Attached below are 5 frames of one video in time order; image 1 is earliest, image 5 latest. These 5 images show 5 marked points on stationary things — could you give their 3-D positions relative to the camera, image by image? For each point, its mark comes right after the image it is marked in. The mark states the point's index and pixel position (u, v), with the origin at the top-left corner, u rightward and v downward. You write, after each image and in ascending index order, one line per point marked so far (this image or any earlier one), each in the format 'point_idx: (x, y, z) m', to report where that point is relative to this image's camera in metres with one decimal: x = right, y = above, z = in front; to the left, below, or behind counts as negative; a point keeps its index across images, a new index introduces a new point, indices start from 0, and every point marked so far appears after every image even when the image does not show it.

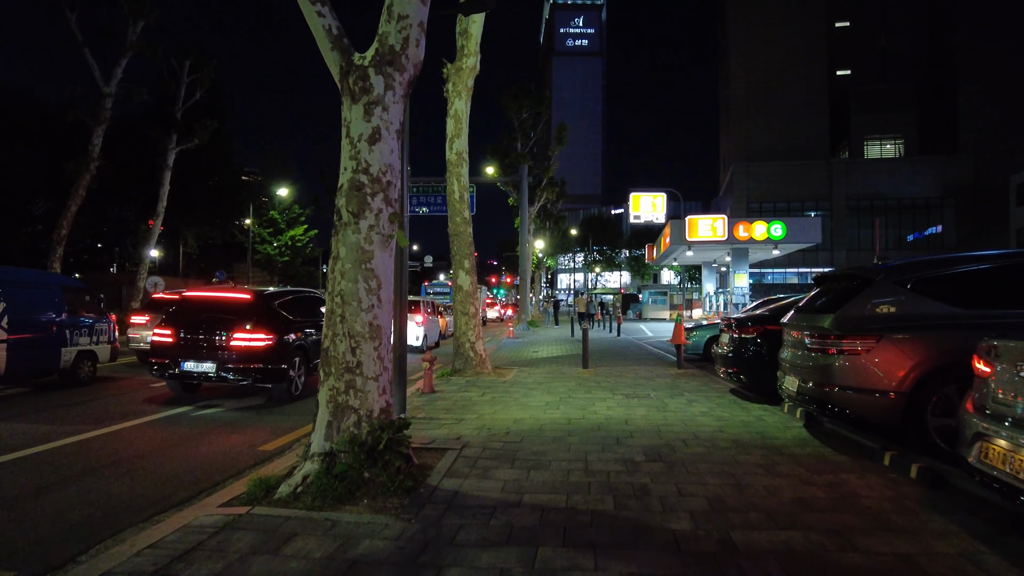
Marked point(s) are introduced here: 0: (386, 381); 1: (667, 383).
0: (-1.0, -0.8, +5.4) m
1: (+2.7, -1.6, +11.4) m
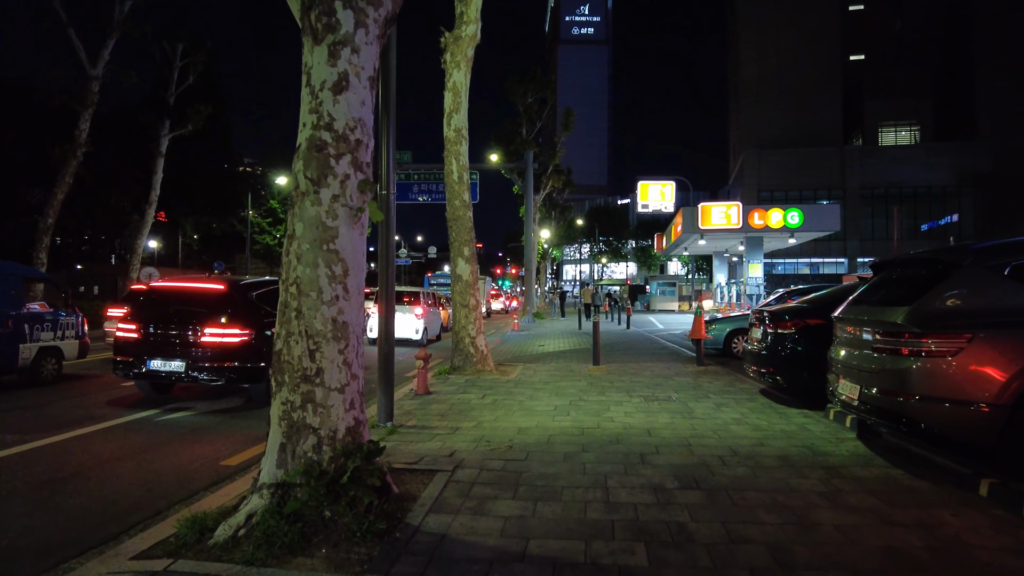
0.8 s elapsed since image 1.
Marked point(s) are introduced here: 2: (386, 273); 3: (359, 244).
0: (-1.0, -0.7, +4.3) m
1: (+2.7, -1.5, +10.3) m
2: (-1.4, +0.1, +7.1) m
3: (-1.0, +0.3, +4.4) m
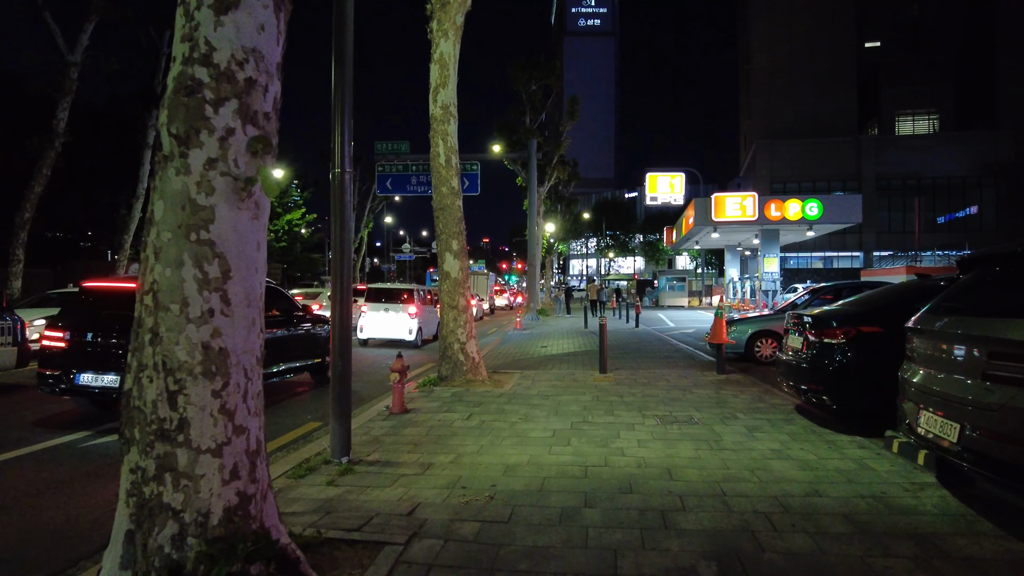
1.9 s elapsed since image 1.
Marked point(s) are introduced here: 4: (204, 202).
0: (-1.2, -0.7, +2.9) m
1: (+2.6, -1.4, +8.8) m
2: (-1.5, +0.1, +5.7) m
3: (-1.2, +0.2, +3.0) m
4: (-1.3, +0.4, +2.8) m
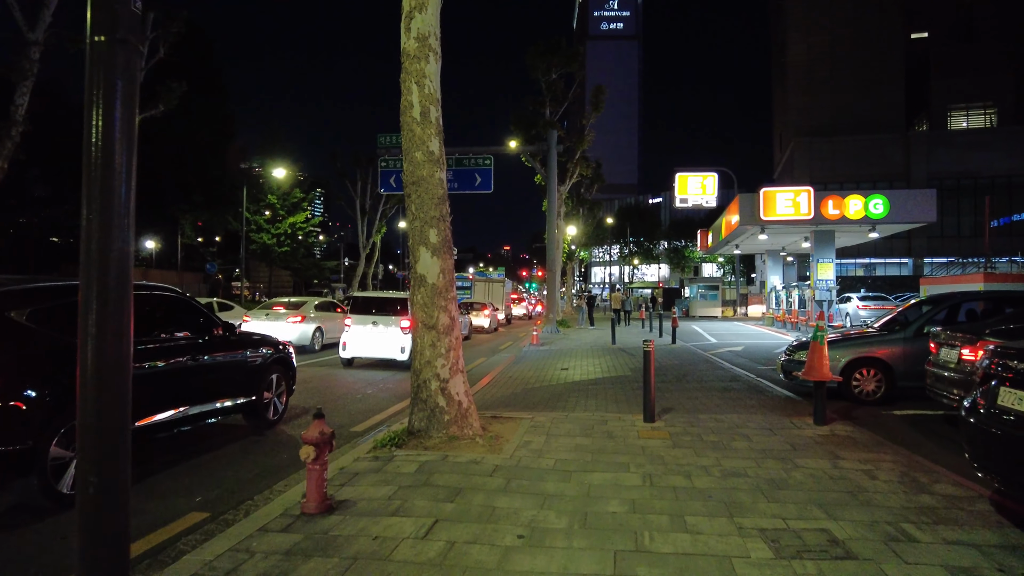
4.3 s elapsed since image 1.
0: (-1.3, -0.8, -0.3) m
1: (+2.6, -1.6, +5.5) m
2: (-1.6, +0.1, +2.5) m
3: (-1.3, +0.2, -0.2) m
4: (-1.5, +0.3, -0.4) m
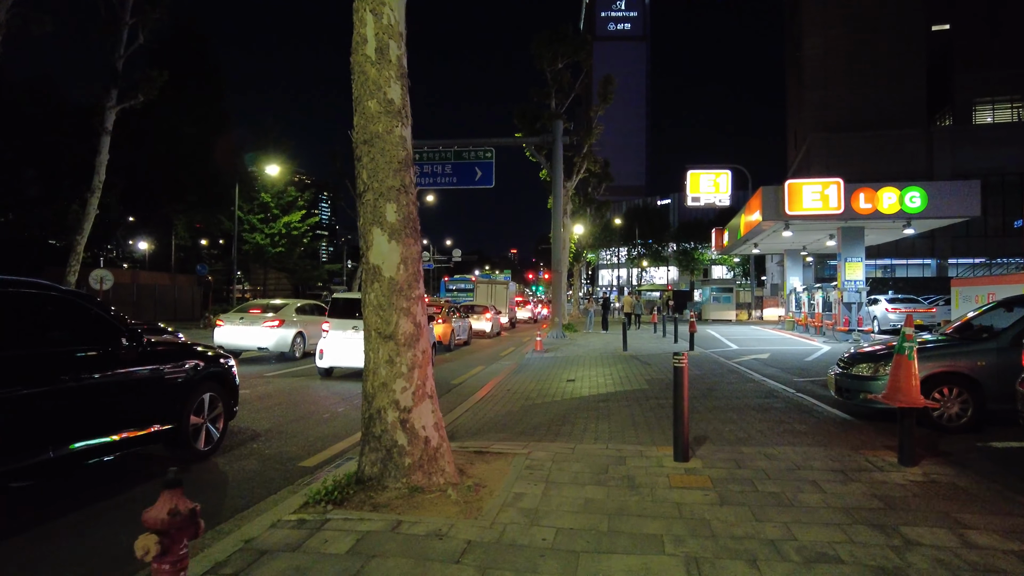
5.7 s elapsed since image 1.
0: (-1.5, -0.7, -2.2) m
1: (+2.5, -1.5, +3.6) m
2: (-1.7, +0.1, +0.7) m
3: (-1.5, +0.3, -2.0) m
4: (-1.7, +0.4, -2.2) m
